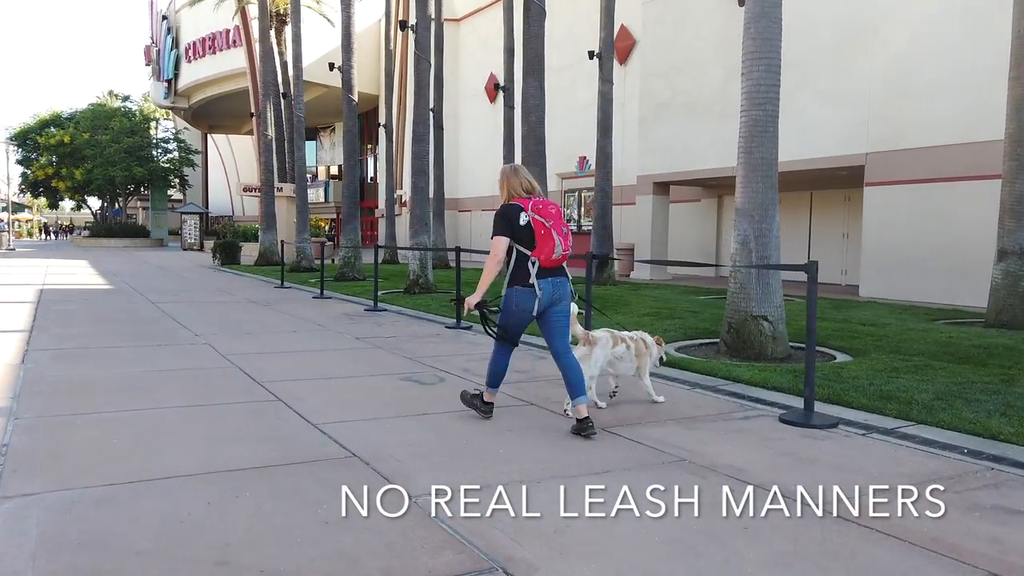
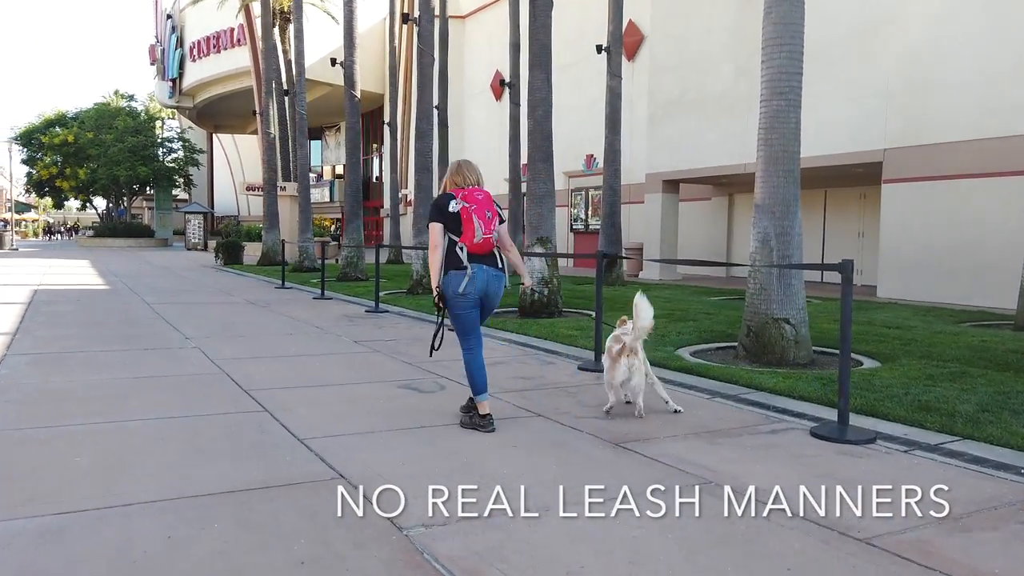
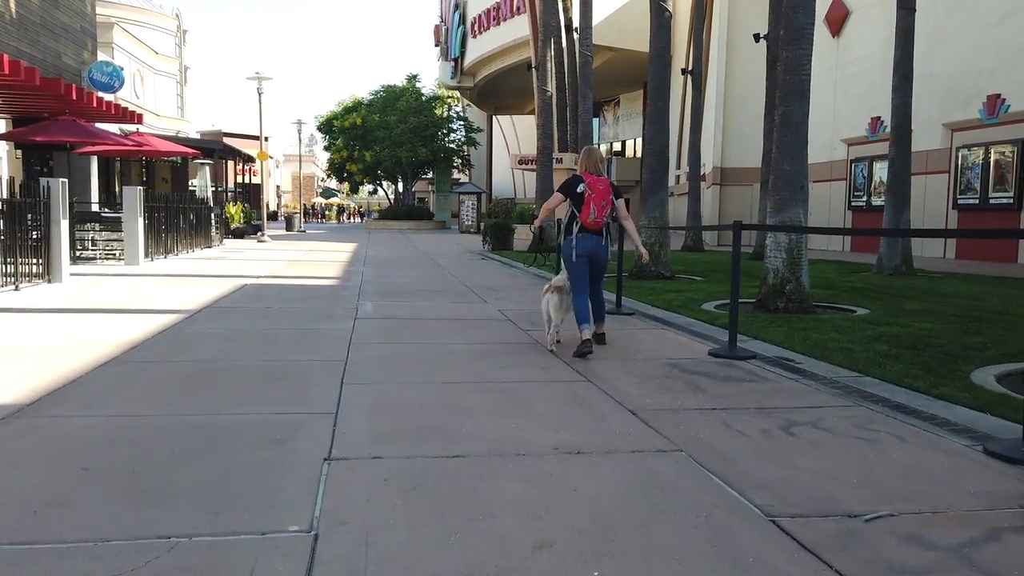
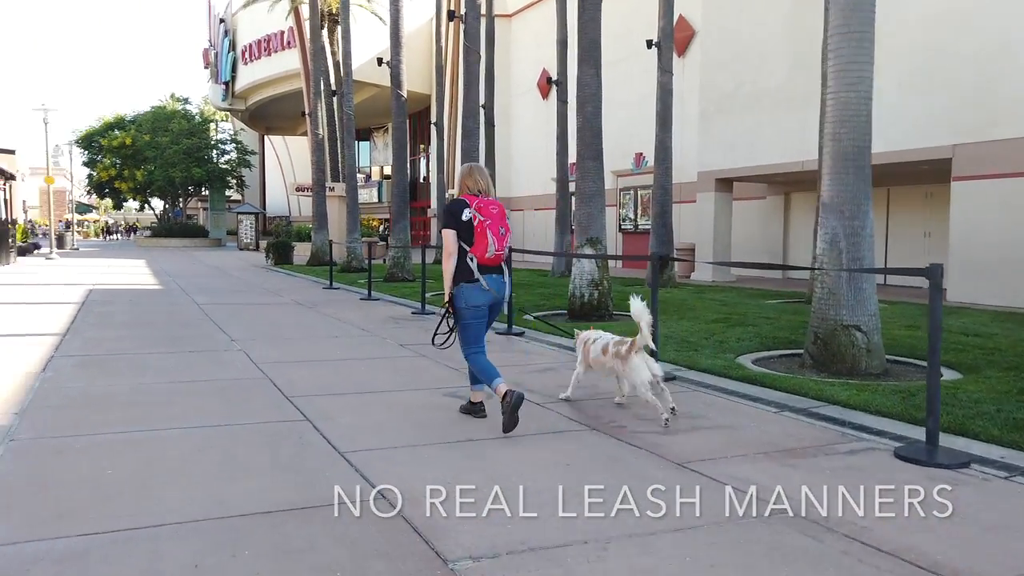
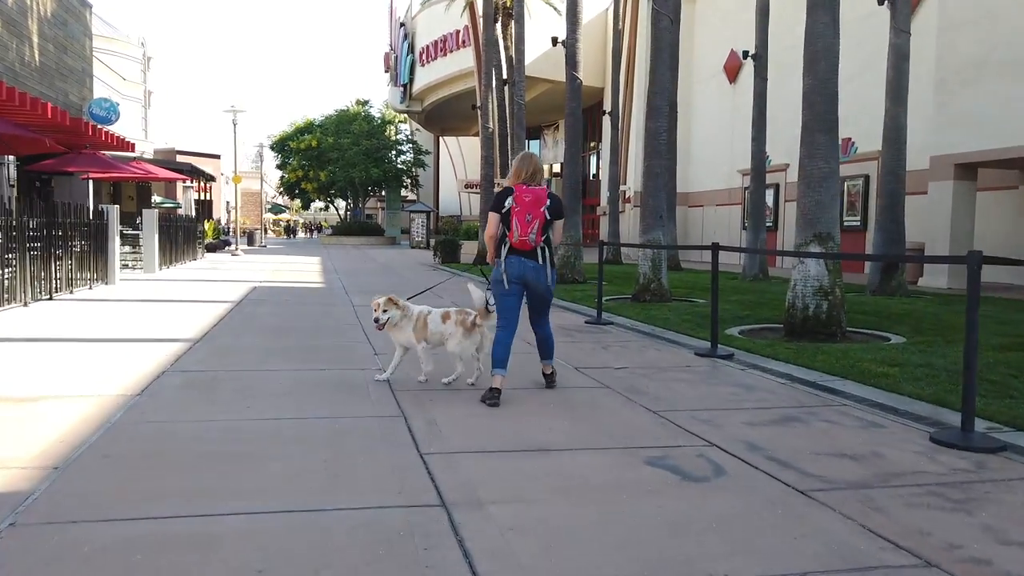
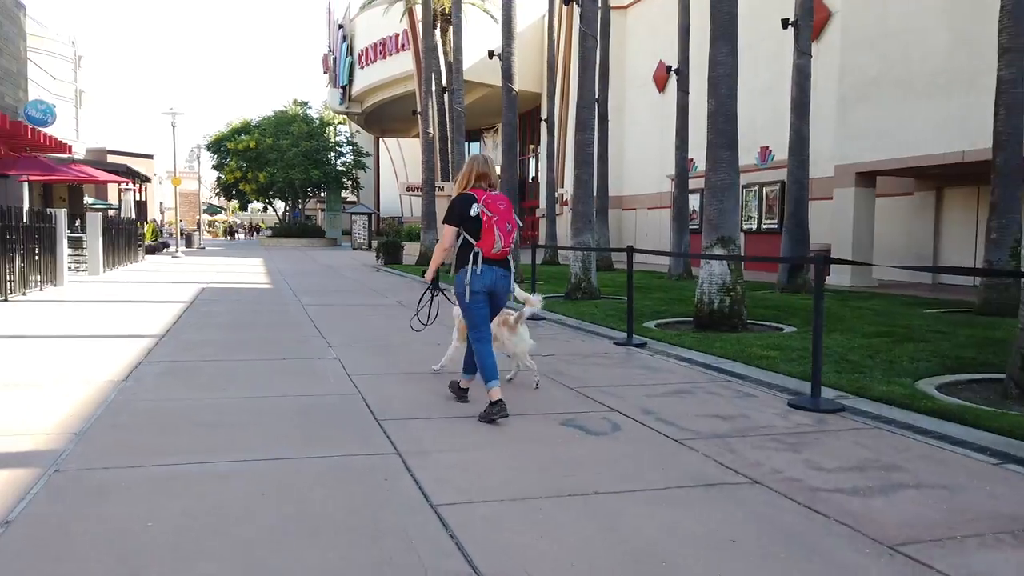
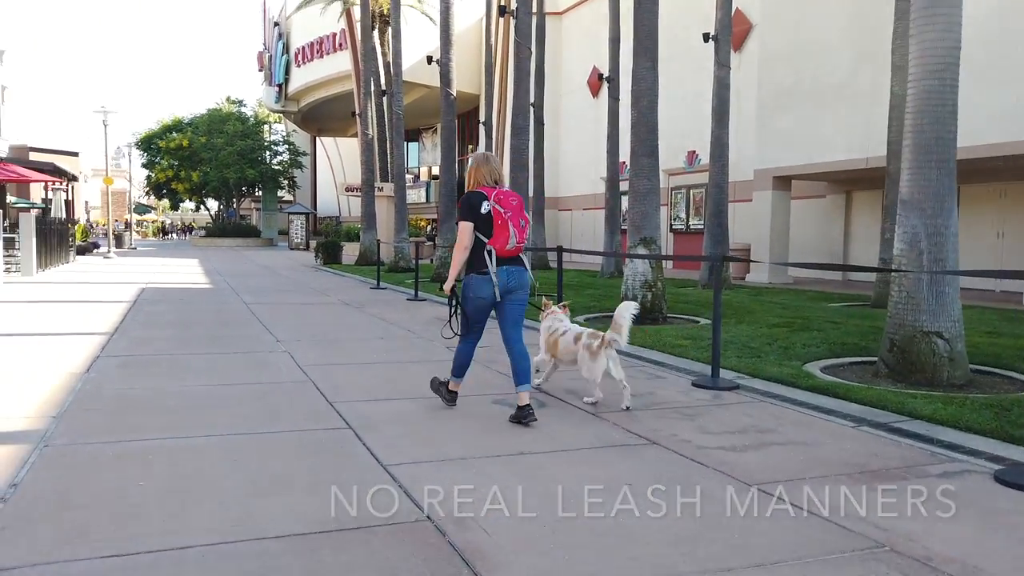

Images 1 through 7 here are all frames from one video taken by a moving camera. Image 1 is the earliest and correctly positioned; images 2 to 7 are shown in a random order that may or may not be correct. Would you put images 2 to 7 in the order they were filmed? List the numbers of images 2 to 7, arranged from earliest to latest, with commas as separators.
2, 4, 7, 6, 5, 3
